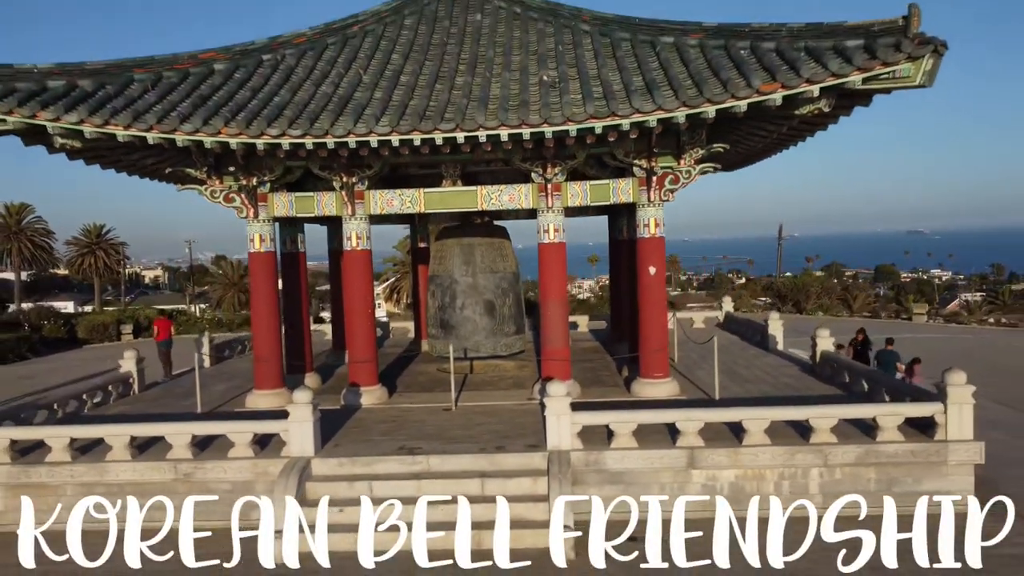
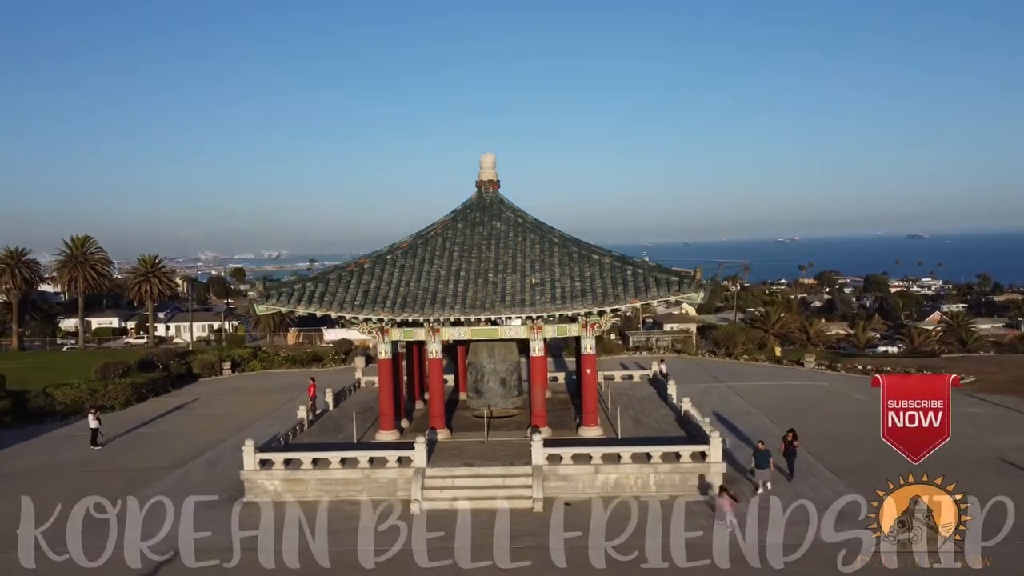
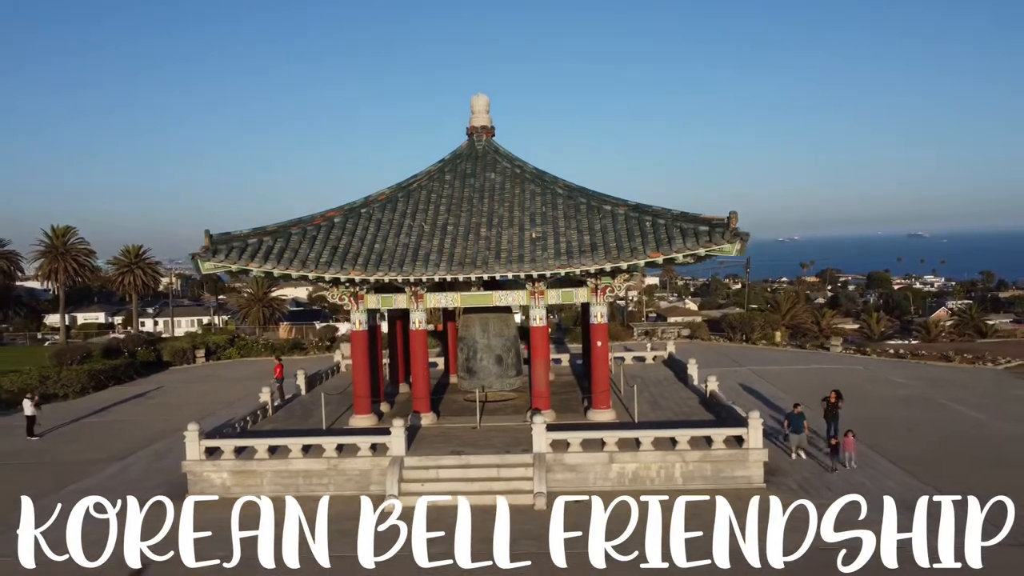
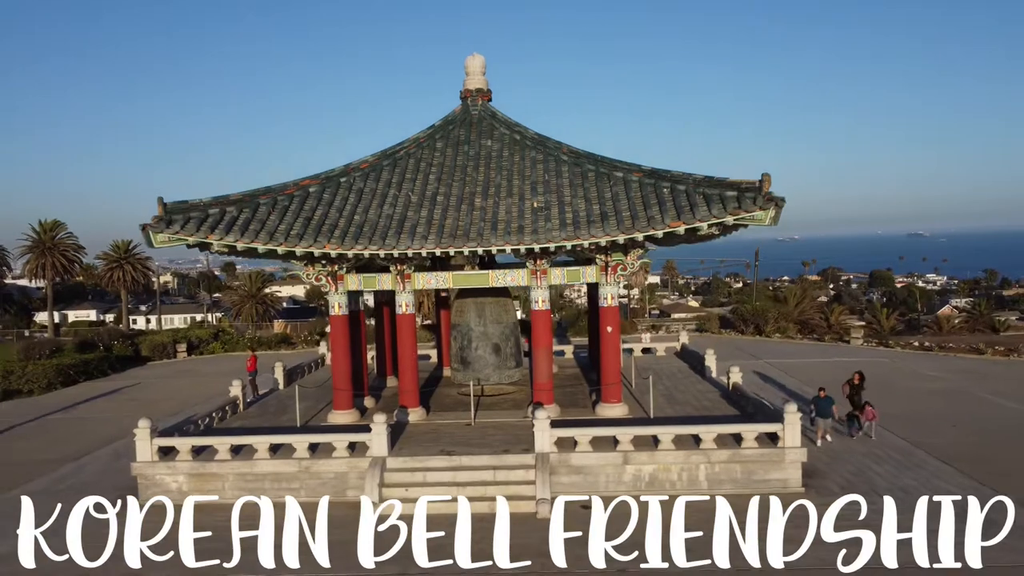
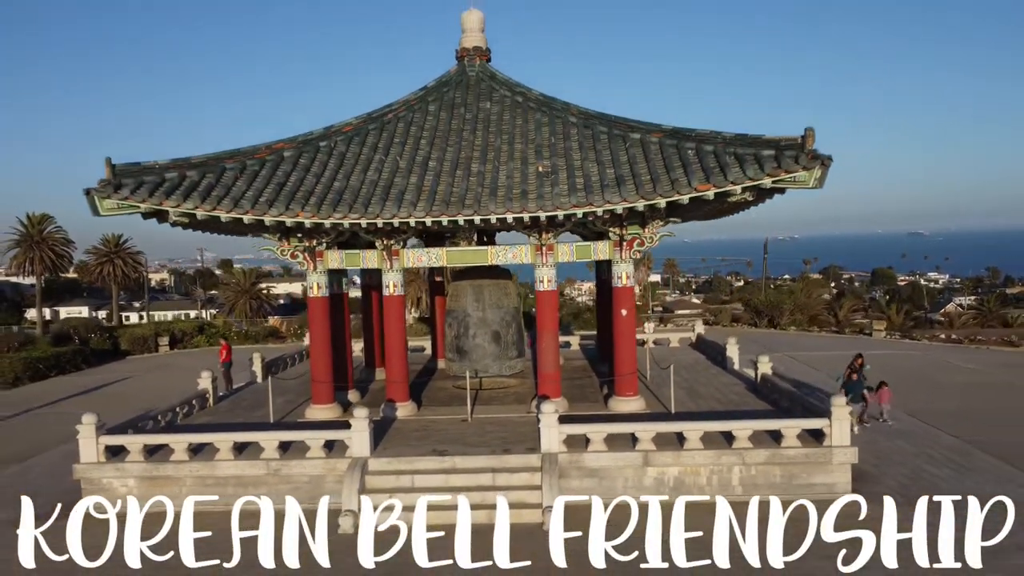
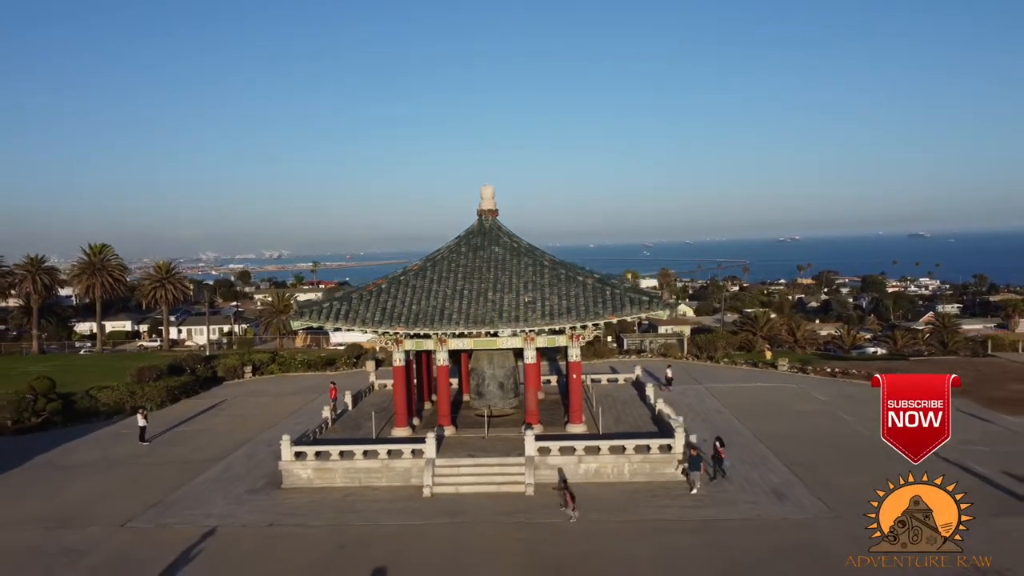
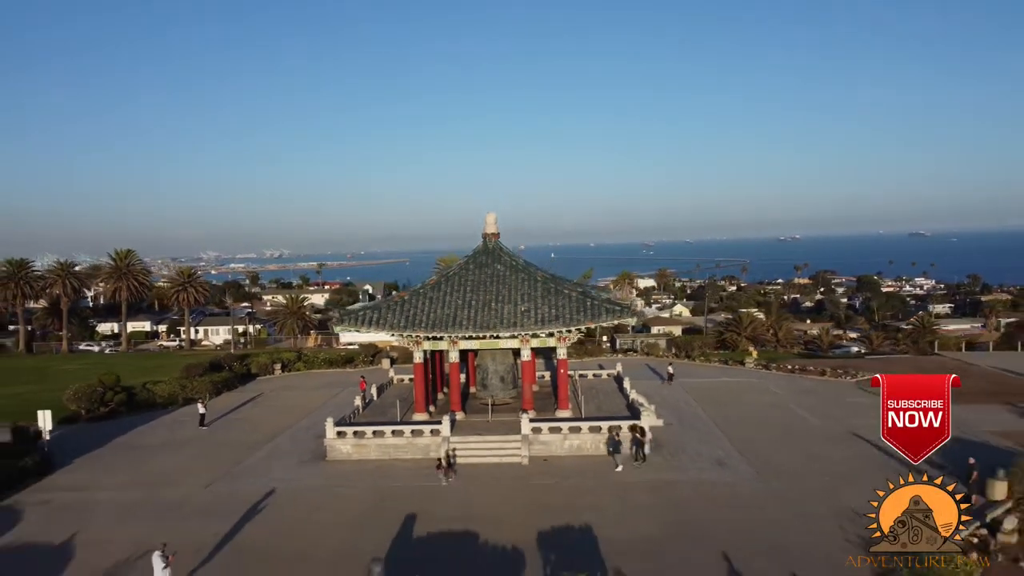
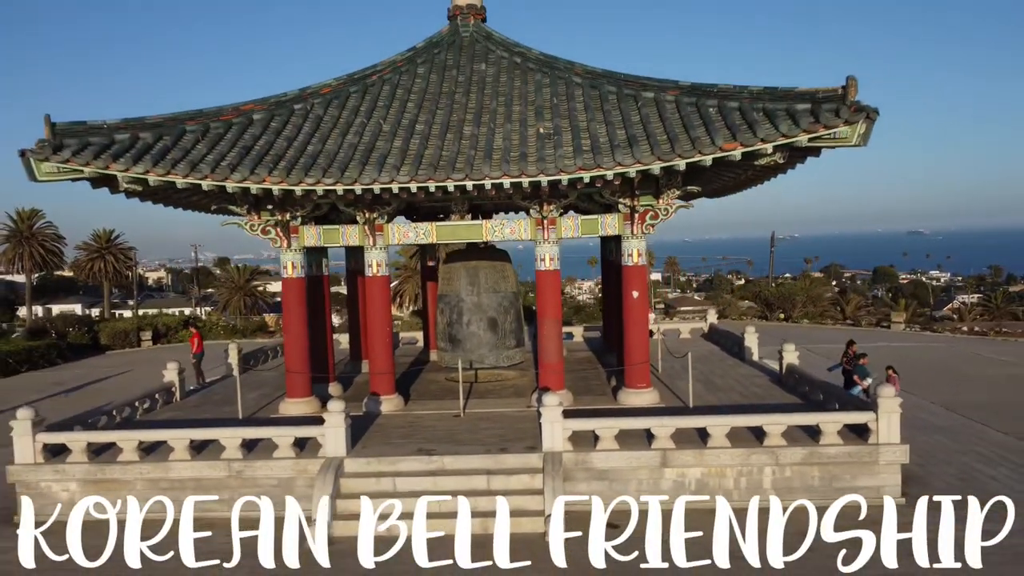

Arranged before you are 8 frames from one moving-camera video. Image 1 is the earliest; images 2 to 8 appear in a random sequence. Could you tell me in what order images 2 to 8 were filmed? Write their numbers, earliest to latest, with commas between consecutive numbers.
8, 5, 4, 3, 2, 6, 7
